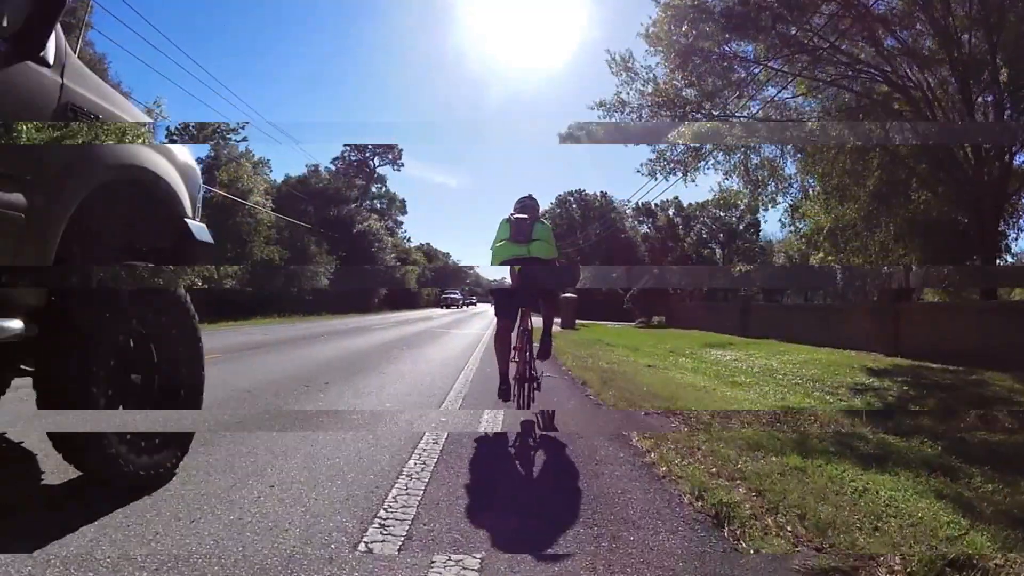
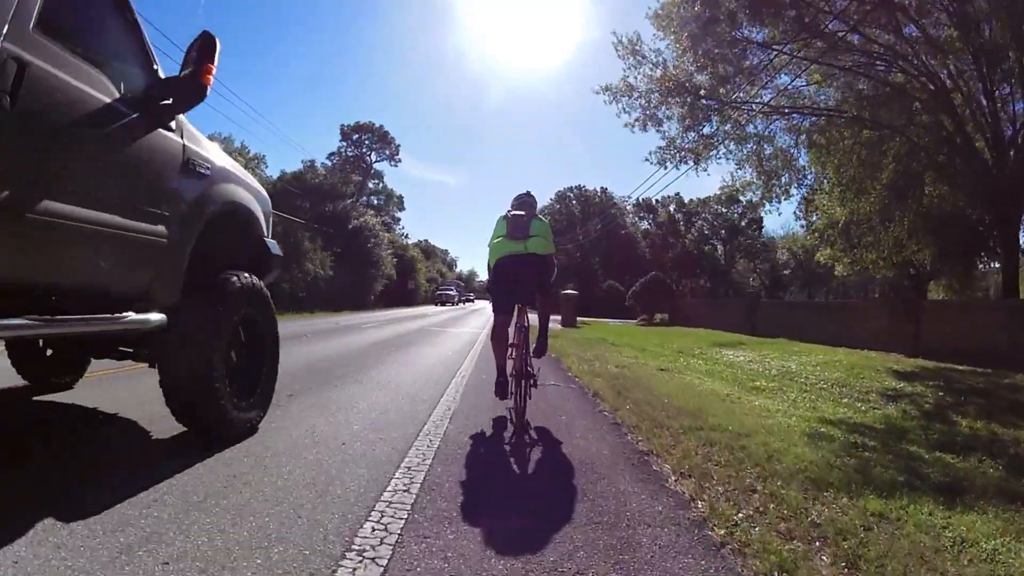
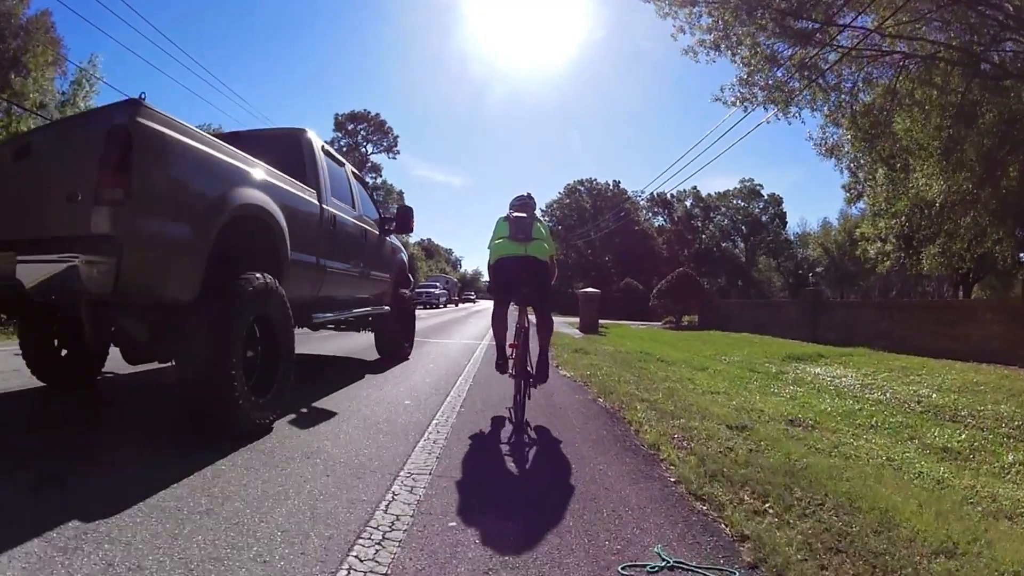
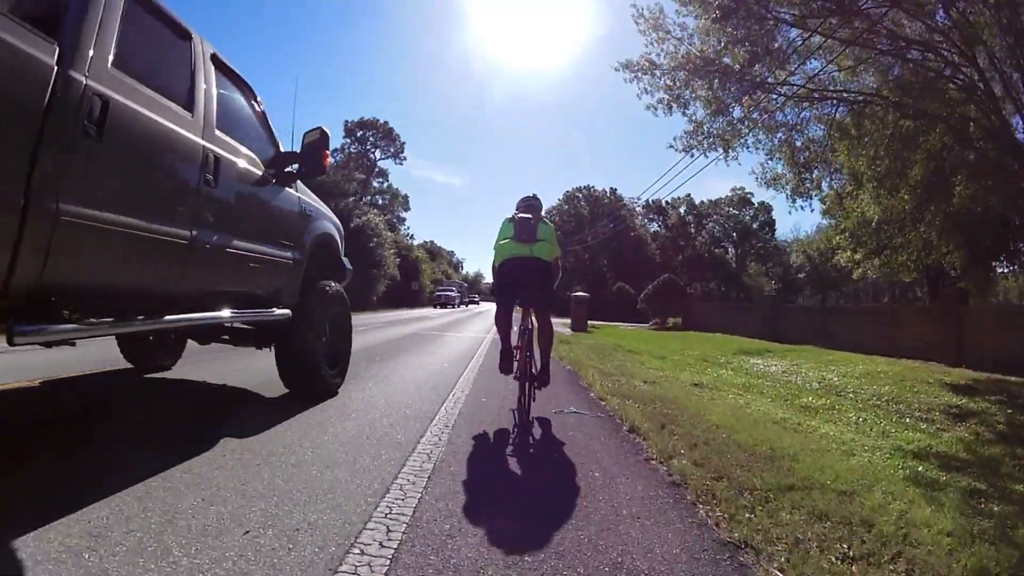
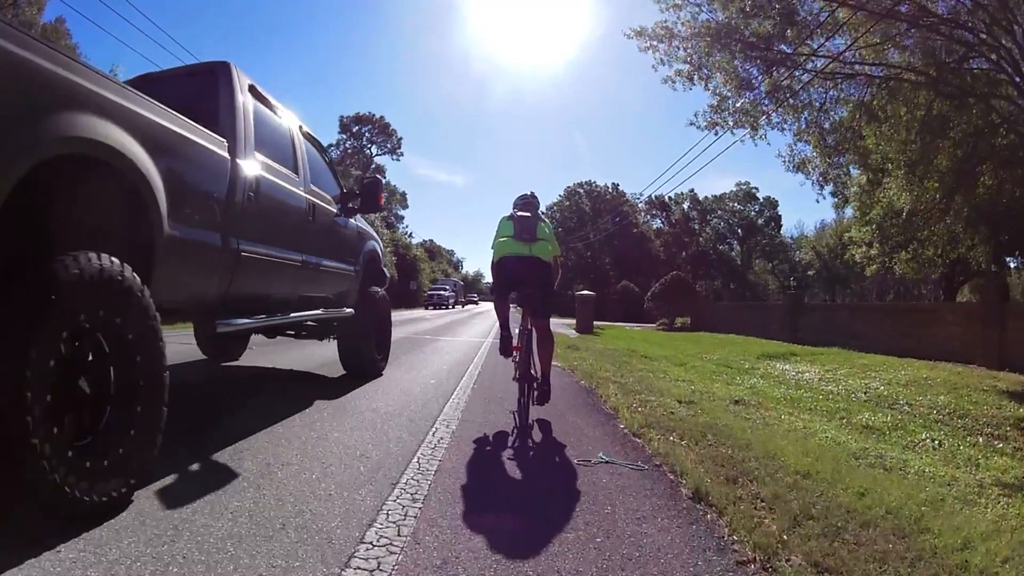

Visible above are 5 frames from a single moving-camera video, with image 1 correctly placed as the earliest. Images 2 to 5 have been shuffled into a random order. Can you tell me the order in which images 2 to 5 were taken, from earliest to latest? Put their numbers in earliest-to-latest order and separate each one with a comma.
2, 4, 5, 3
